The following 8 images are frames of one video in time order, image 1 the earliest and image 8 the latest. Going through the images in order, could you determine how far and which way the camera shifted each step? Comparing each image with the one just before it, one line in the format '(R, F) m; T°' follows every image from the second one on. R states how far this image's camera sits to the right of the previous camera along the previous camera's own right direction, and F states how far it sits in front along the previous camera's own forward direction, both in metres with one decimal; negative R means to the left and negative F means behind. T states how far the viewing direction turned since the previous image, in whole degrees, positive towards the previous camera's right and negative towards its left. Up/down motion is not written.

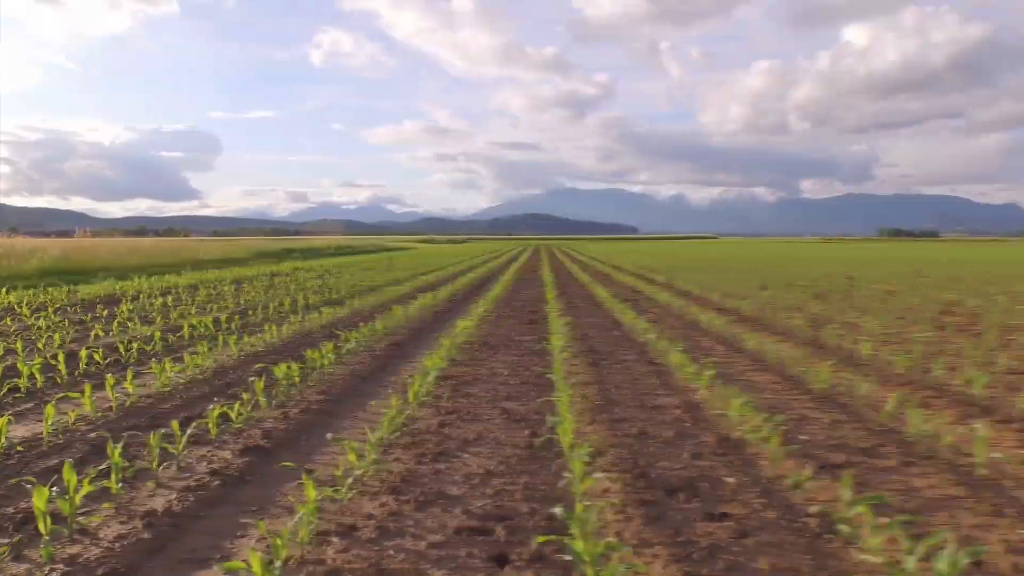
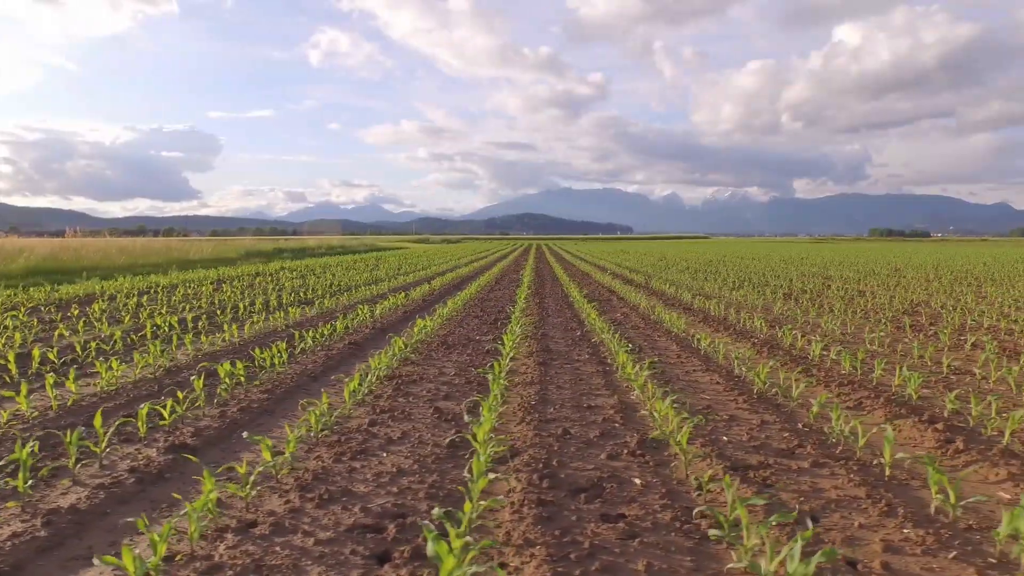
(+0.7, 0.0) m; 0°
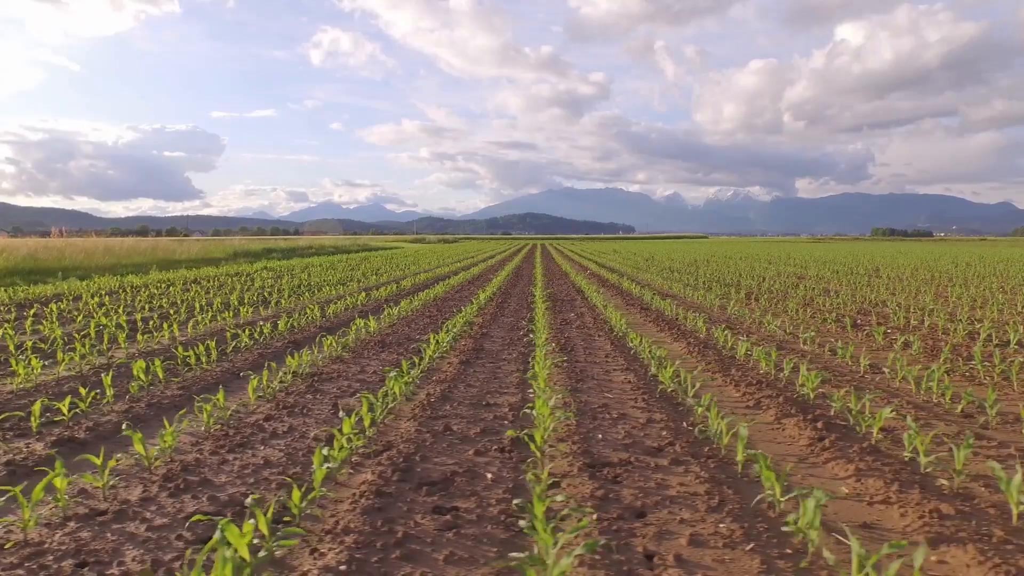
(+1.2, -0.1) m; 0°
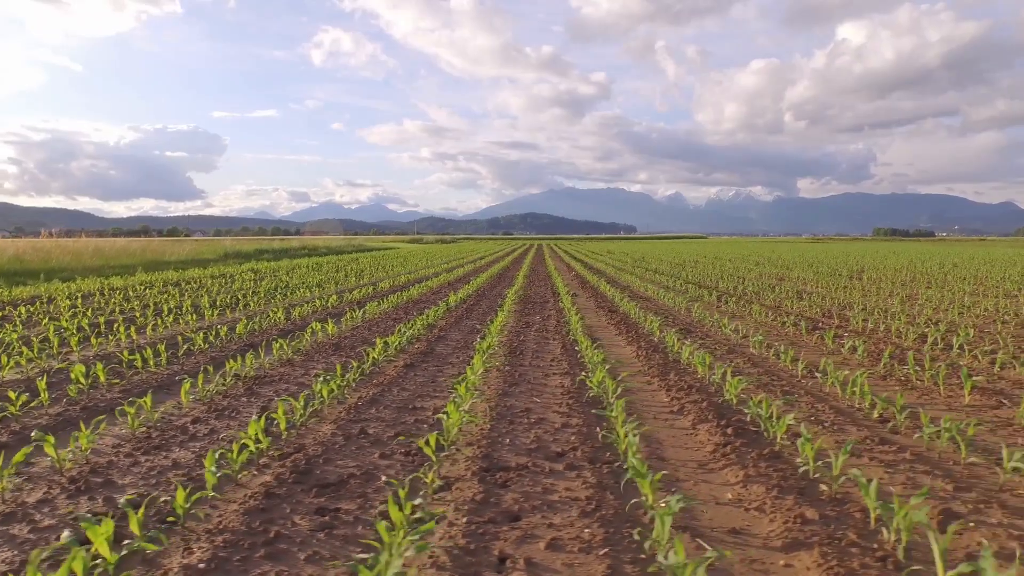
(+0.9, -0.1) m; 0°
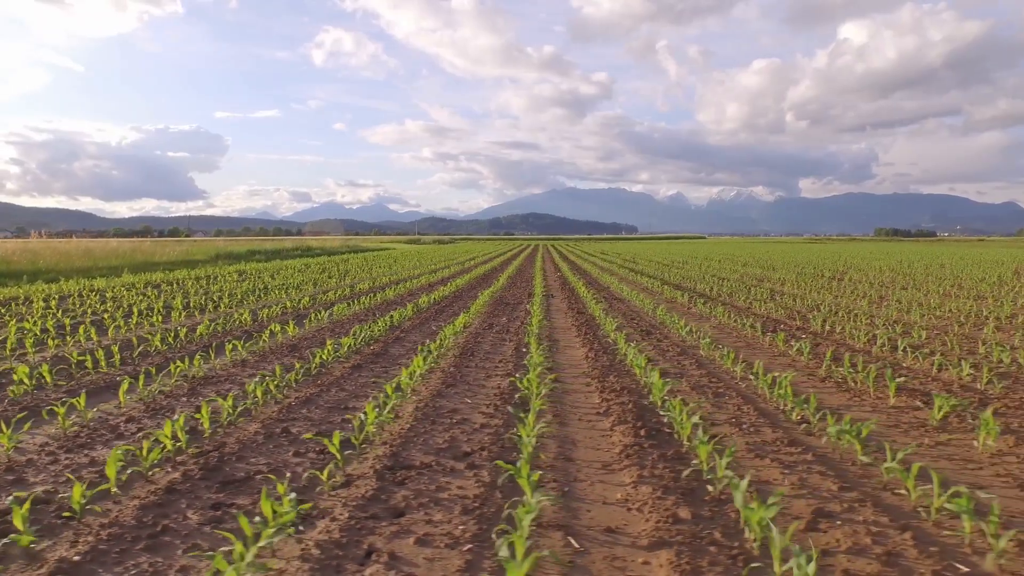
(+0.9, -0.2) m; 0°
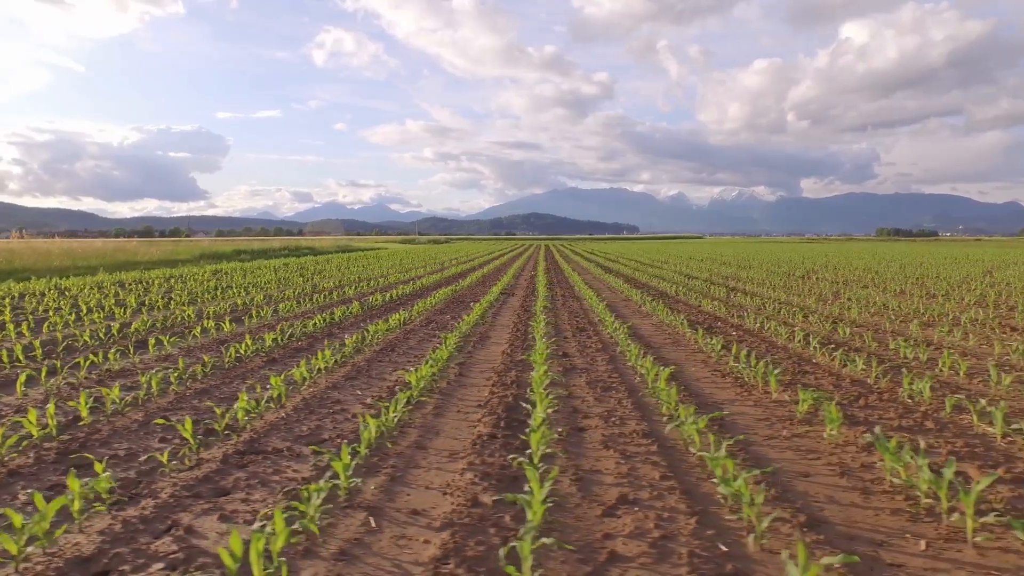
(+1.5, -0.2) m; 0°
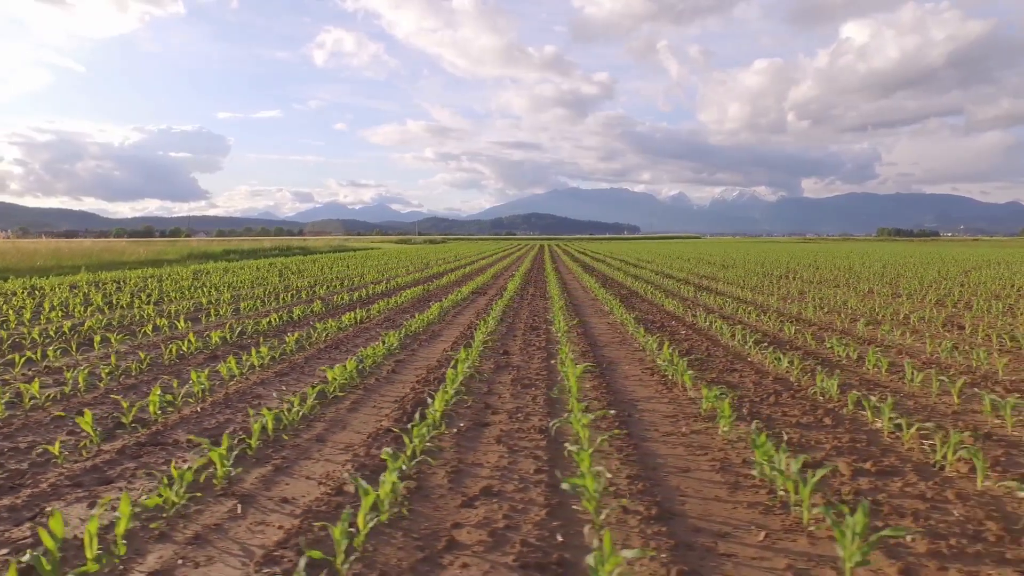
(+1.1, -0.2) m; 0°
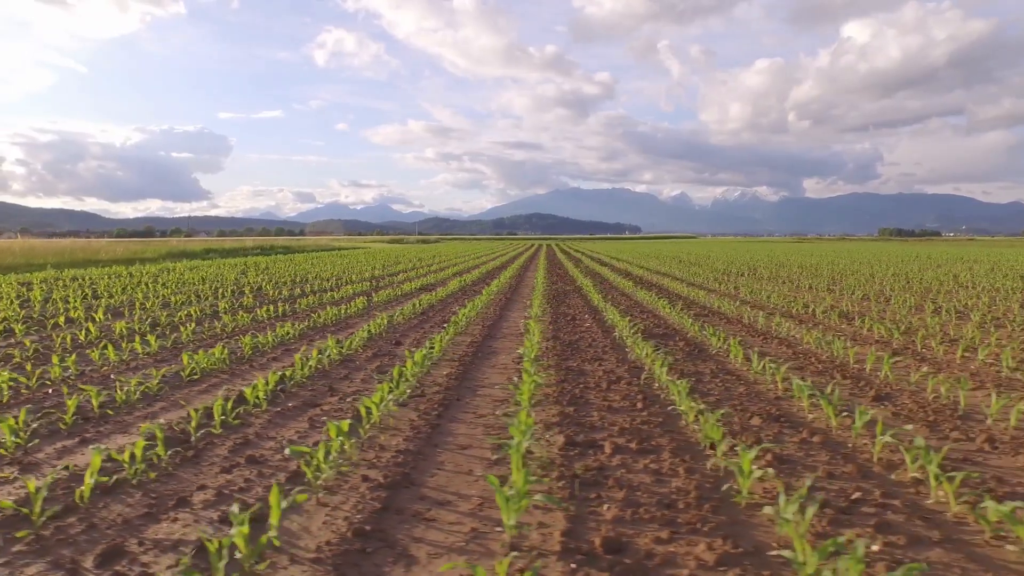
(+2.1, -0.3) m; 0°
